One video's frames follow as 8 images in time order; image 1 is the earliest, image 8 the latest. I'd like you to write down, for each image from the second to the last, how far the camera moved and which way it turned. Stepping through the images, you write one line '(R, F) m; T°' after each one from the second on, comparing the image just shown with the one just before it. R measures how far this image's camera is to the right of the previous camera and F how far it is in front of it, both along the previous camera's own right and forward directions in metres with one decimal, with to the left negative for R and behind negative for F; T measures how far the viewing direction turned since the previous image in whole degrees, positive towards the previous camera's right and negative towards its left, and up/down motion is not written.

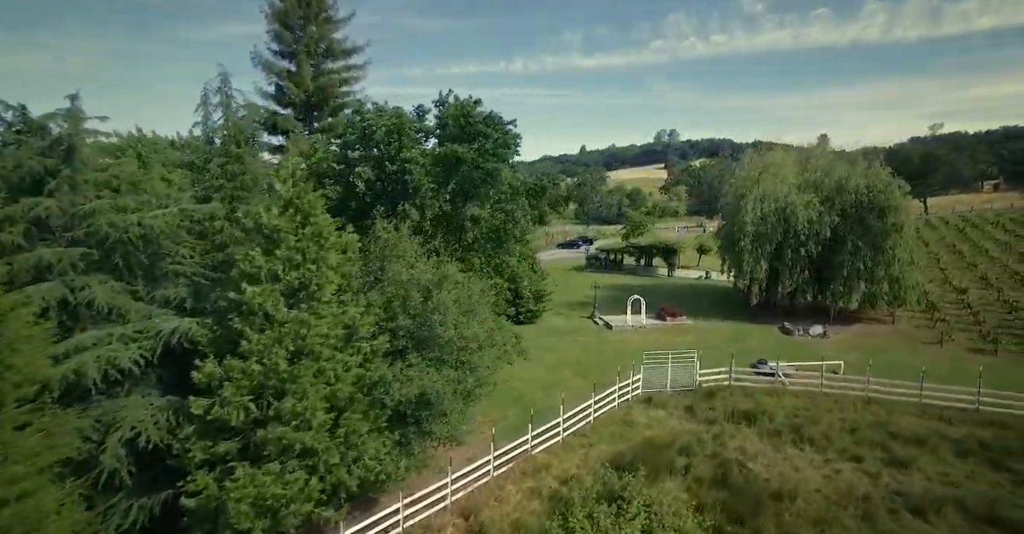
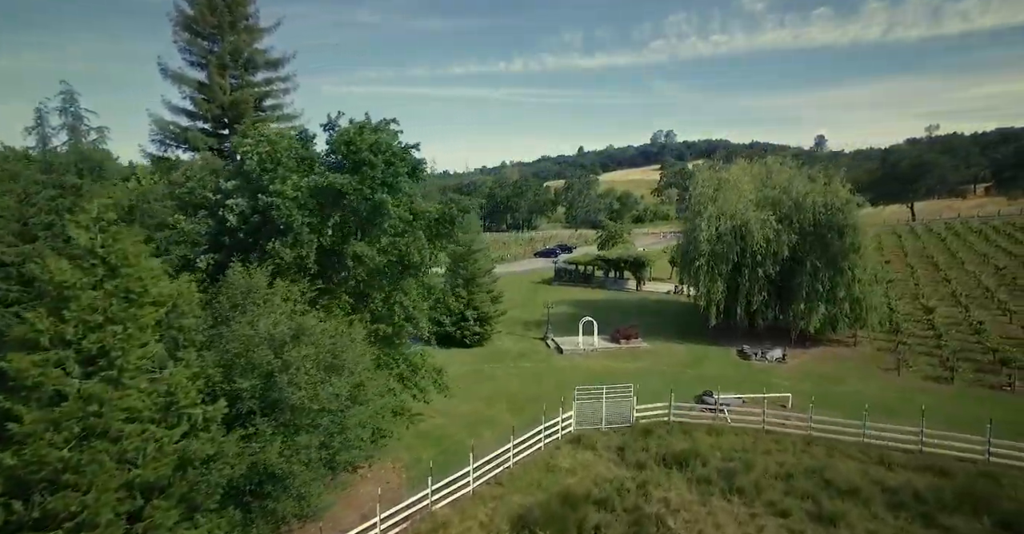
(+2.7, +1.4) m; 0°
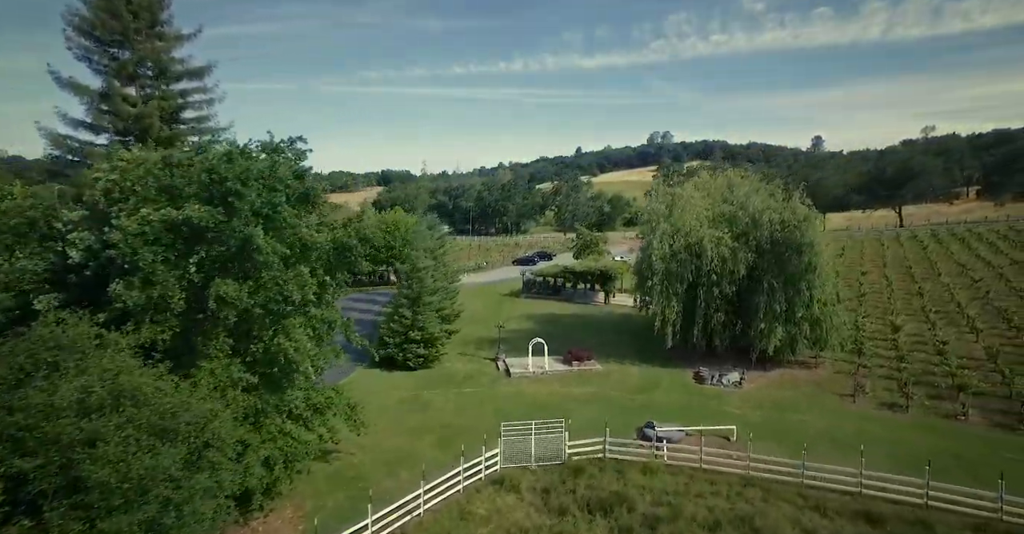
(+2.6, +1.3) m; 0°
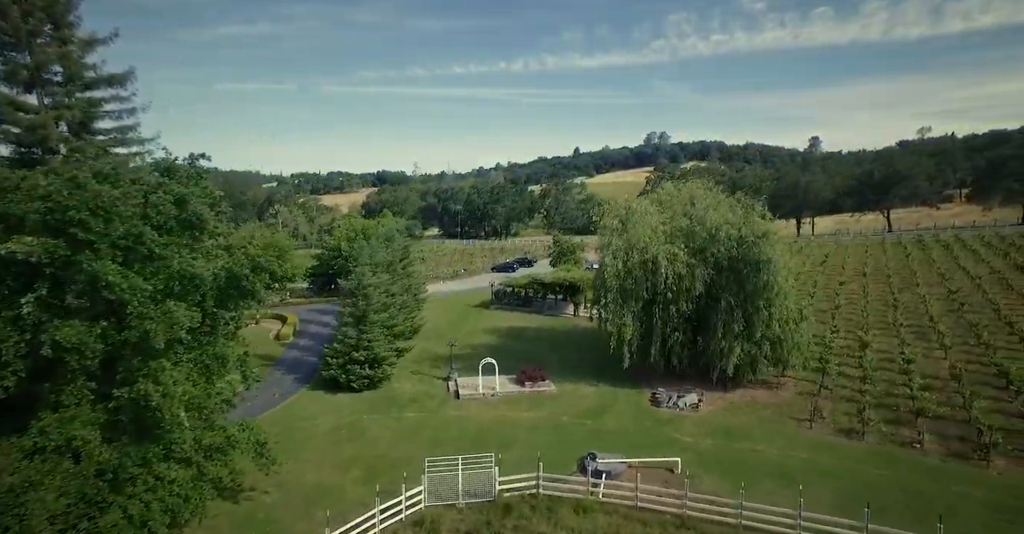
(+2.3, +1.2) m; 0°
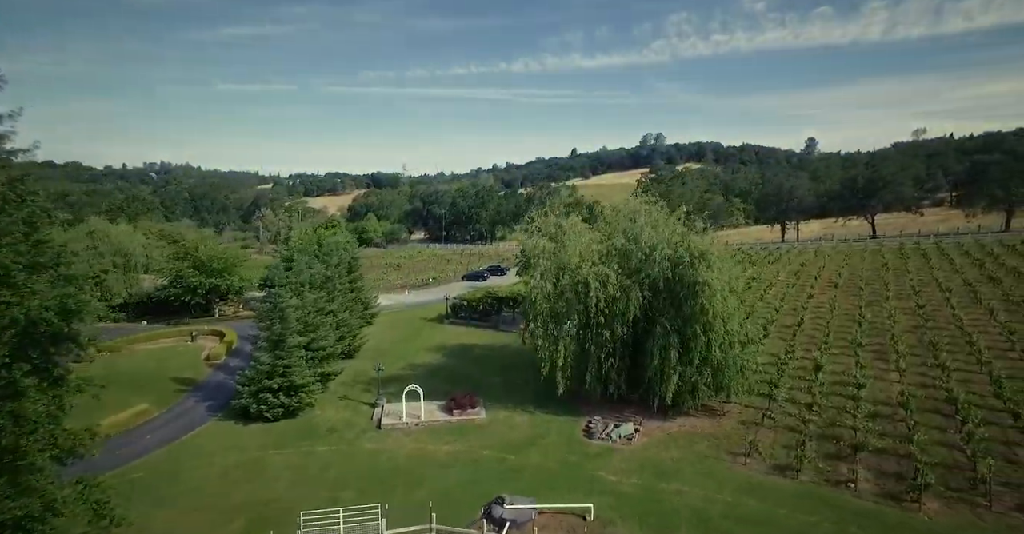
(+3.2, +1.7) m; 0°
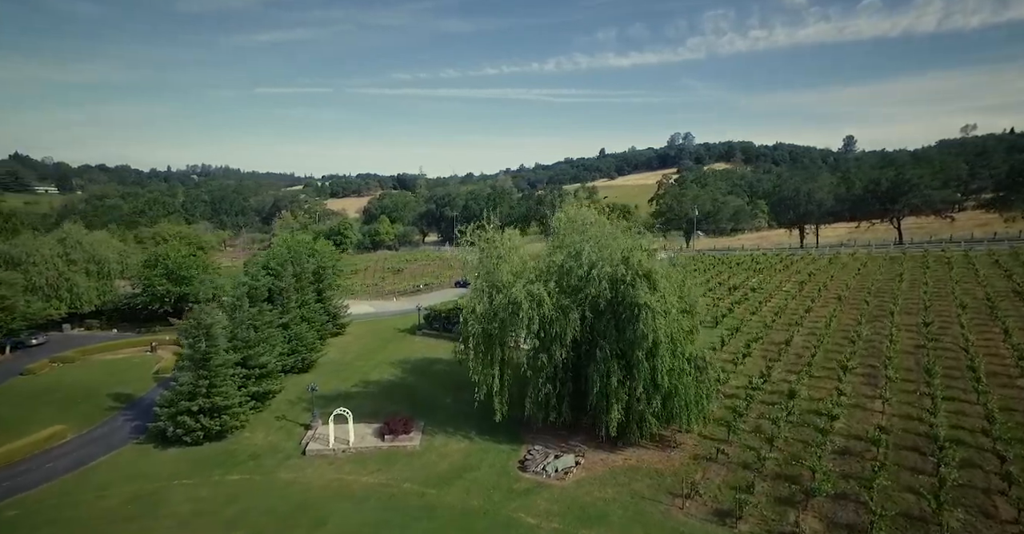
(+4.0, +2.0) m; -3°
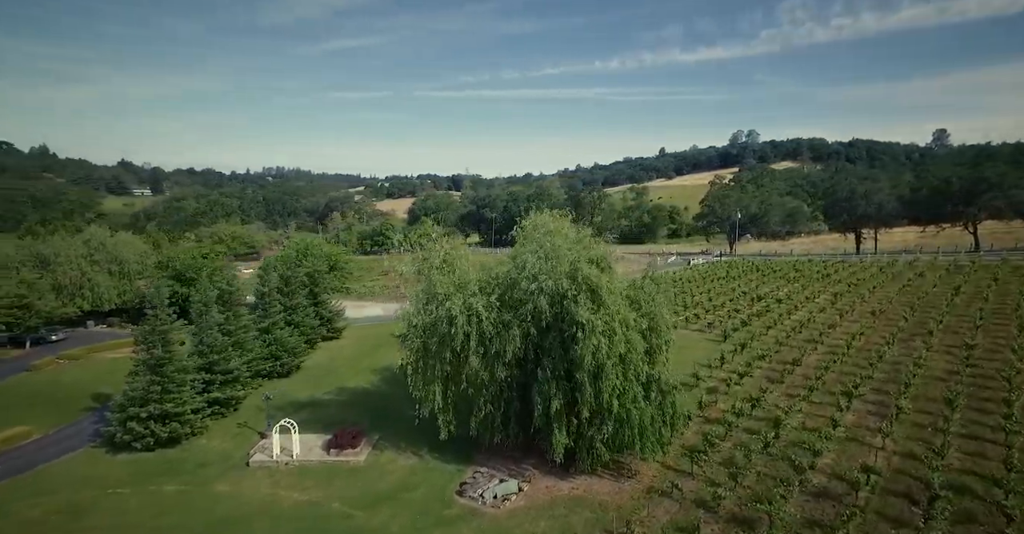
(+4.4, +1.7) m; -6°
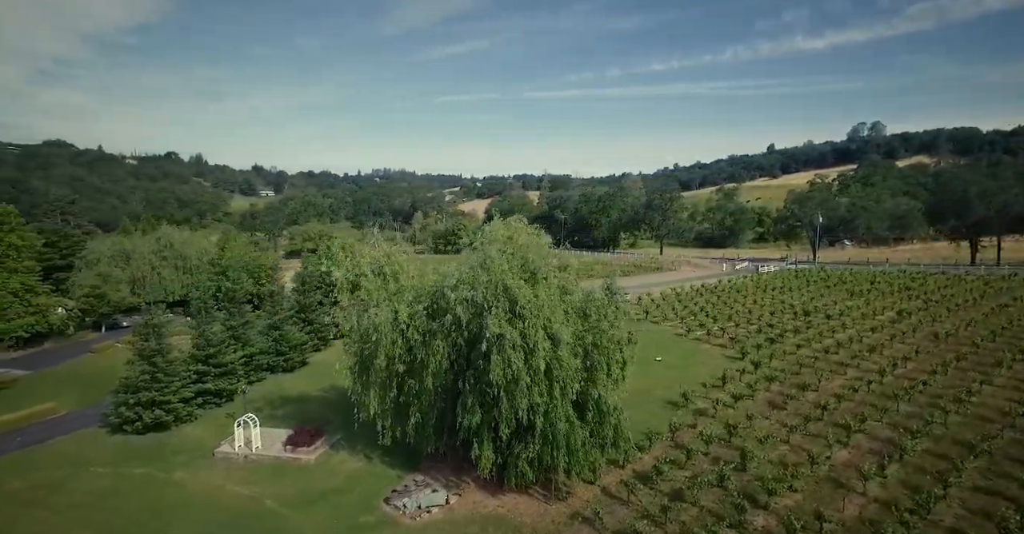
(+6.1, +1.0) m; -10°
